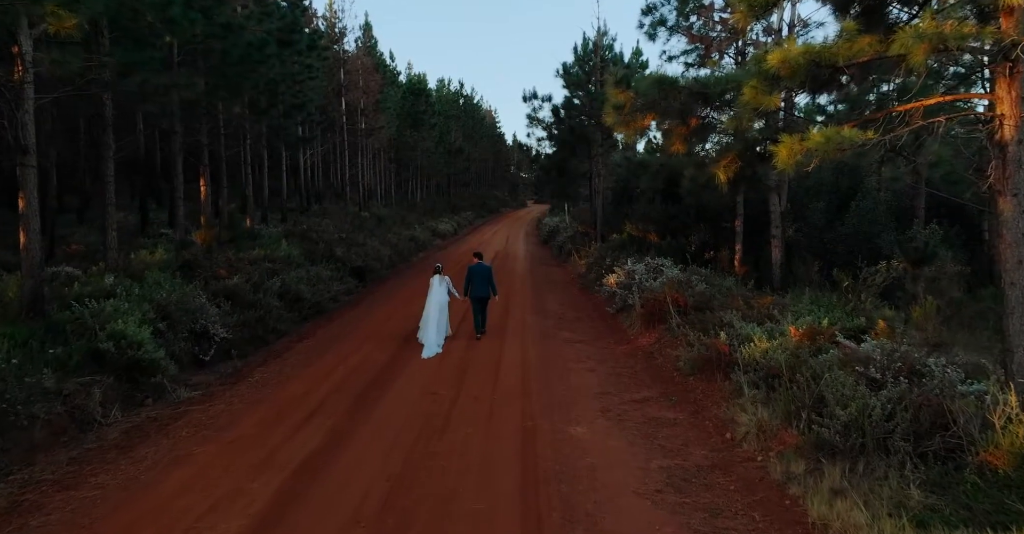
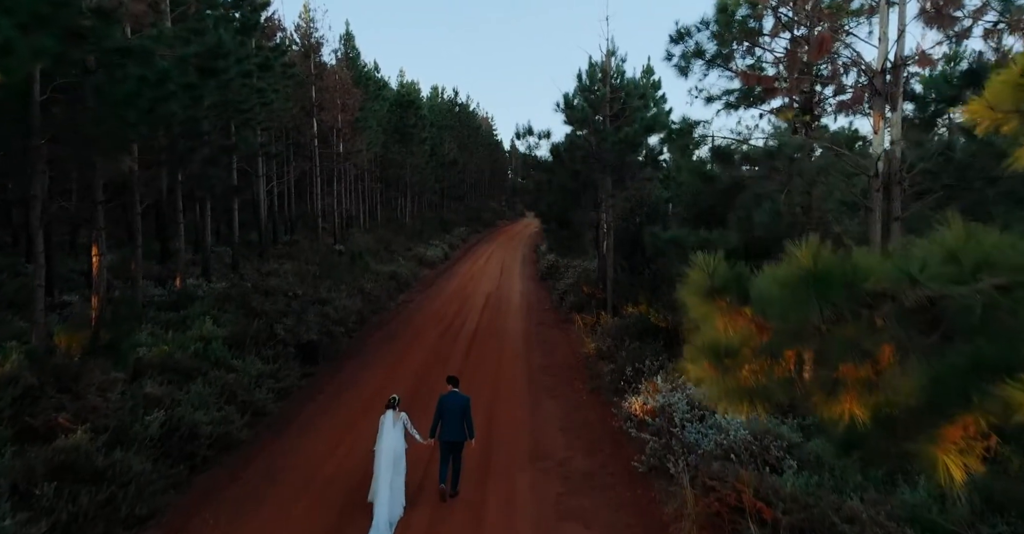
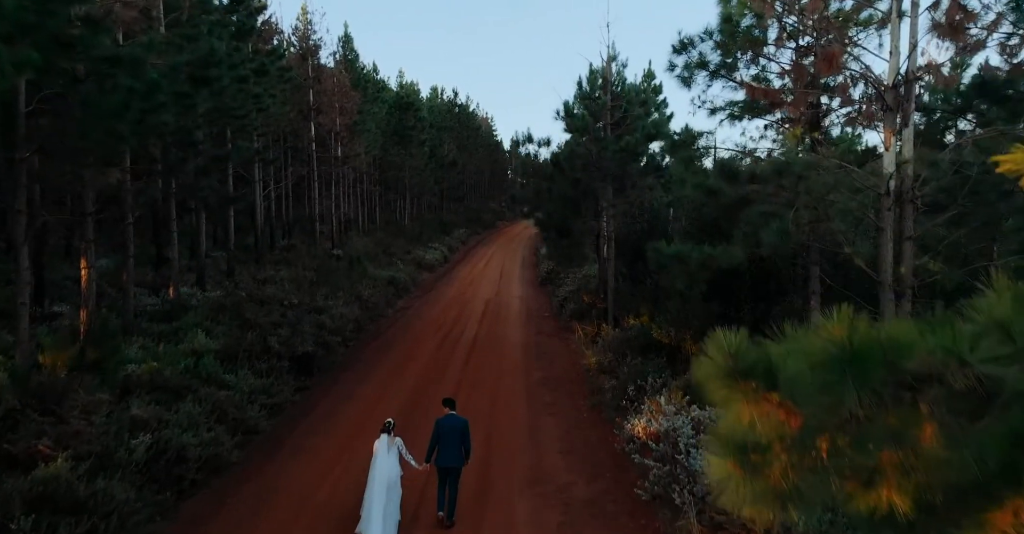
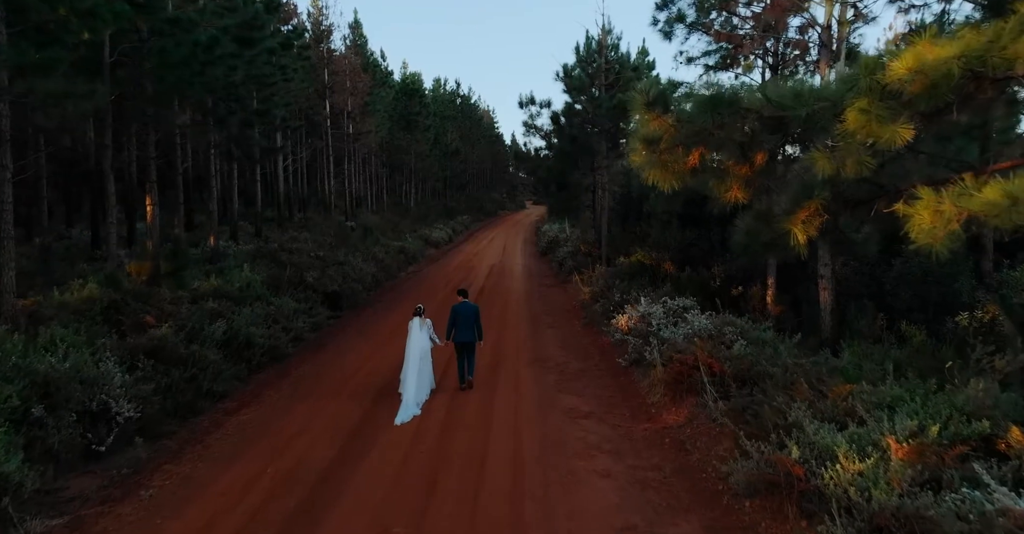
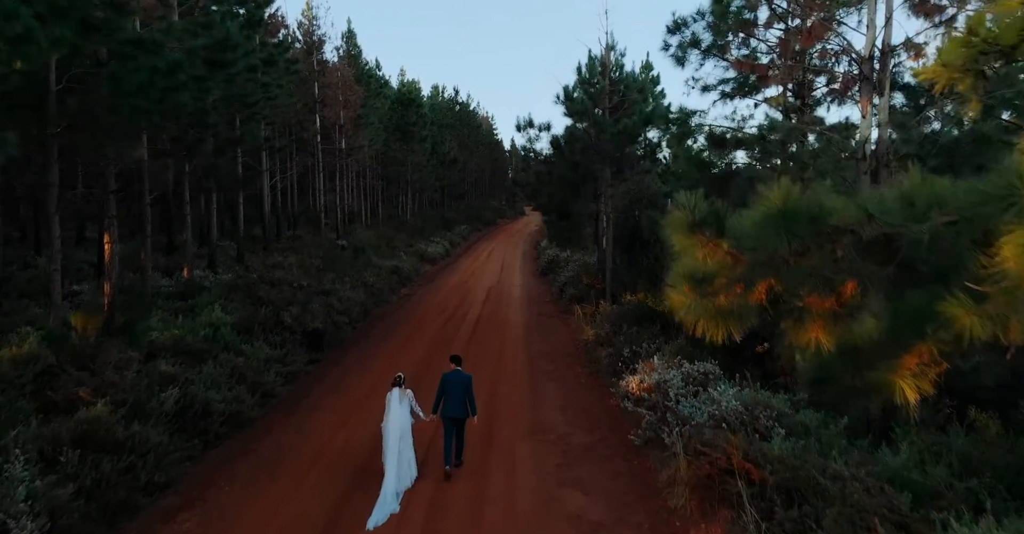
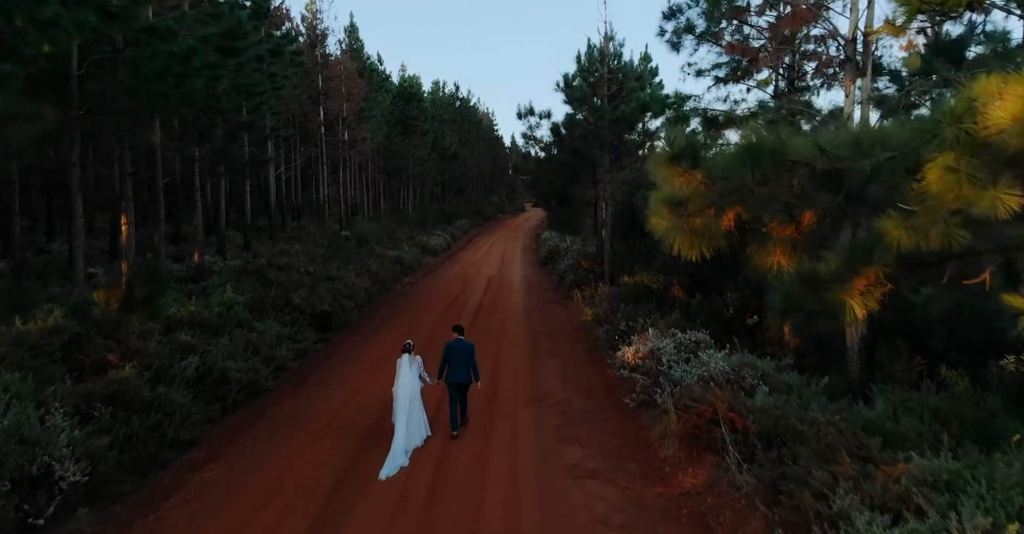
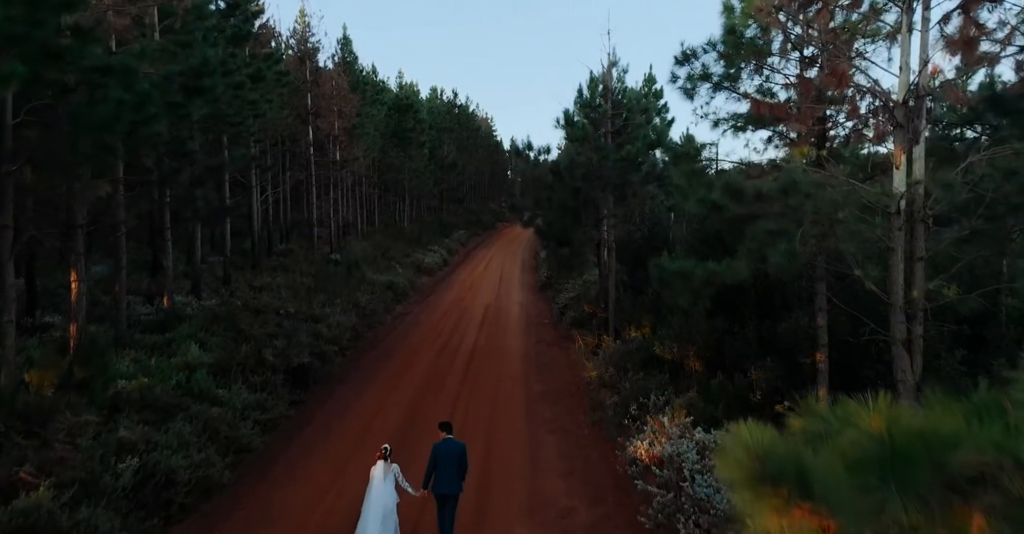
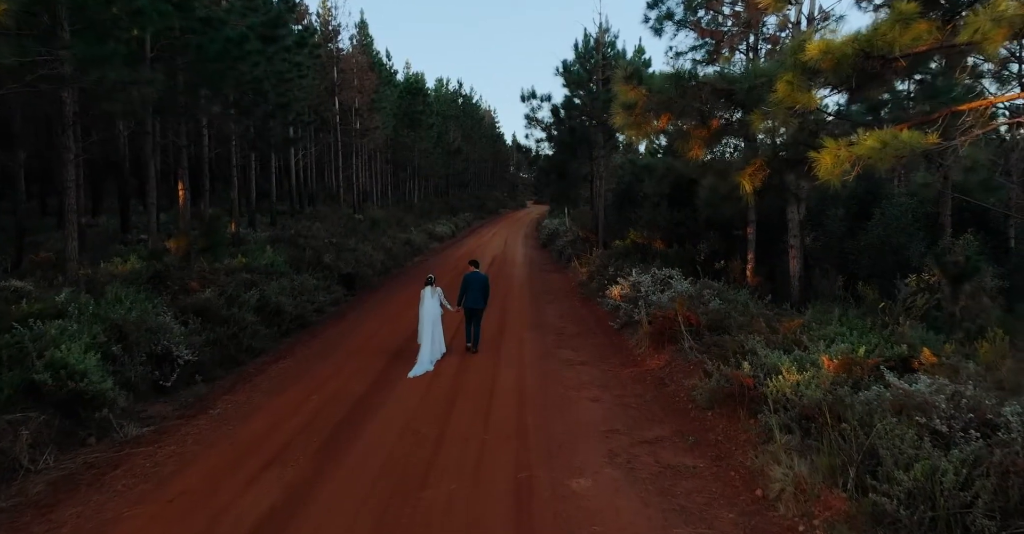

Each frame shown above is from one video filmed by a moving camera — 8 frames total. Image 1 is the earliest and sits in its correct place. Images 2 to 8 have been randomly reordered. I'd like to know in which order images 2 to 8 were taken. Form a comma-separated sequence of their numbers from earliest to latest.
8, 4, 6, 5, 2, 3, 7
